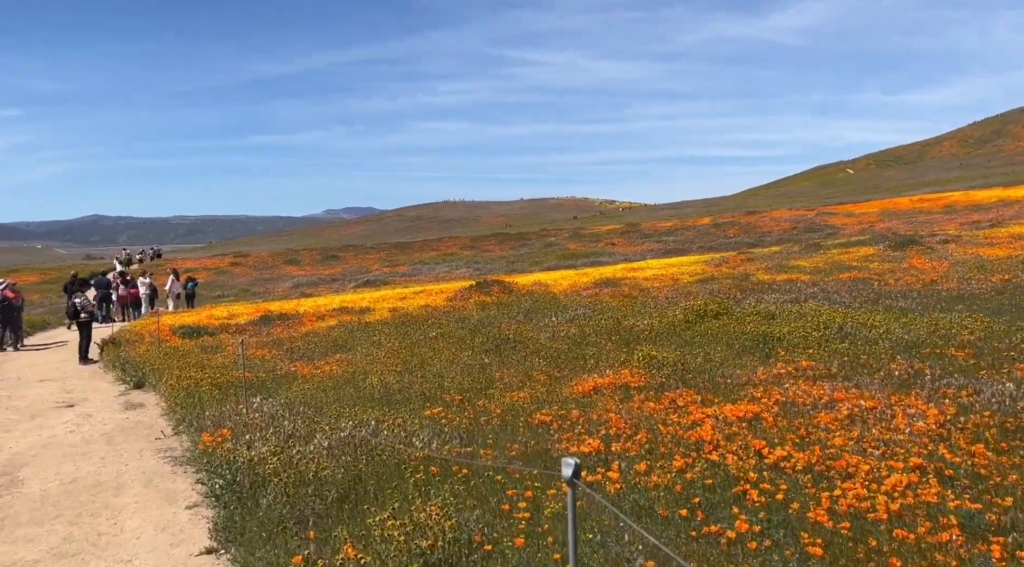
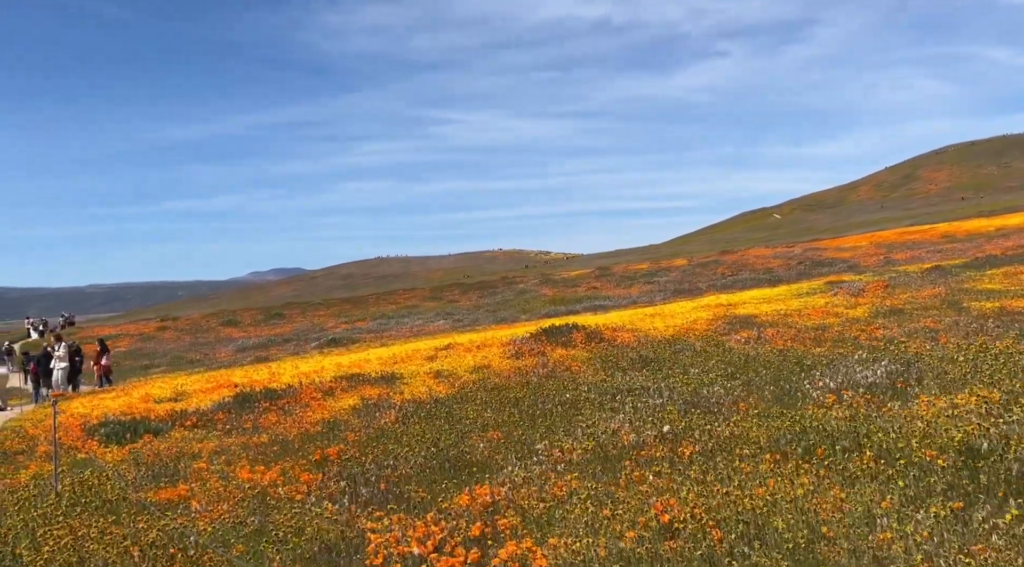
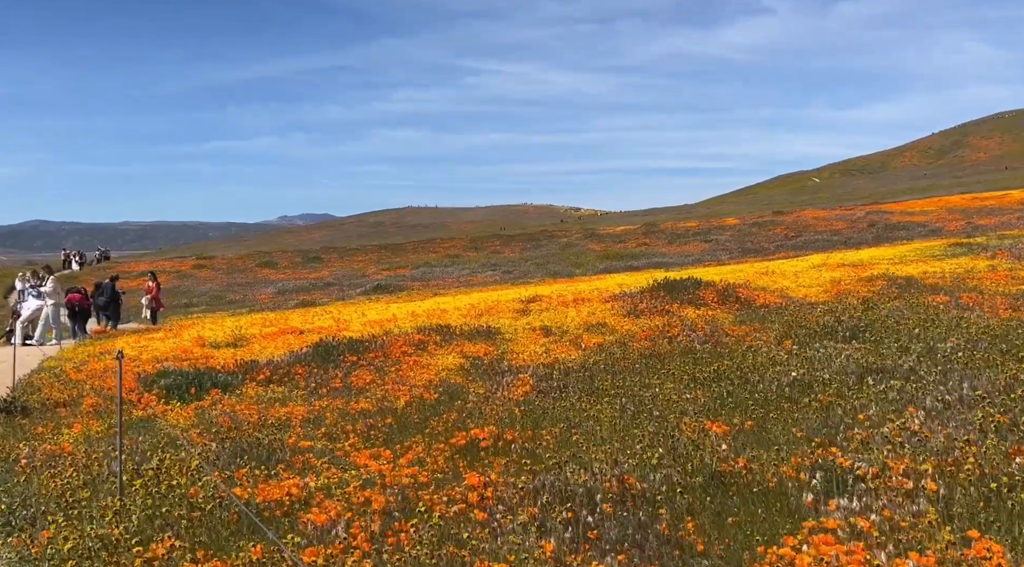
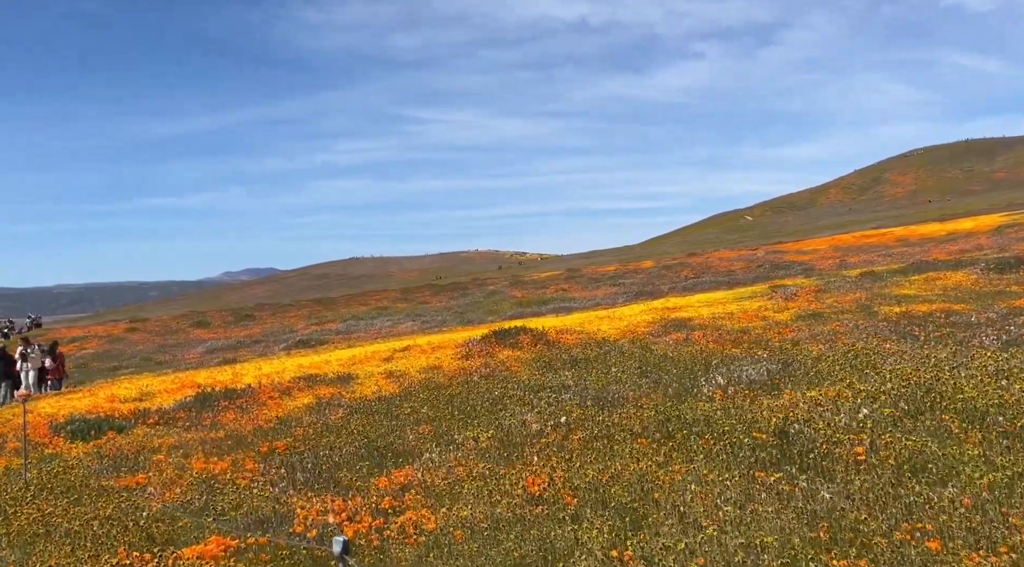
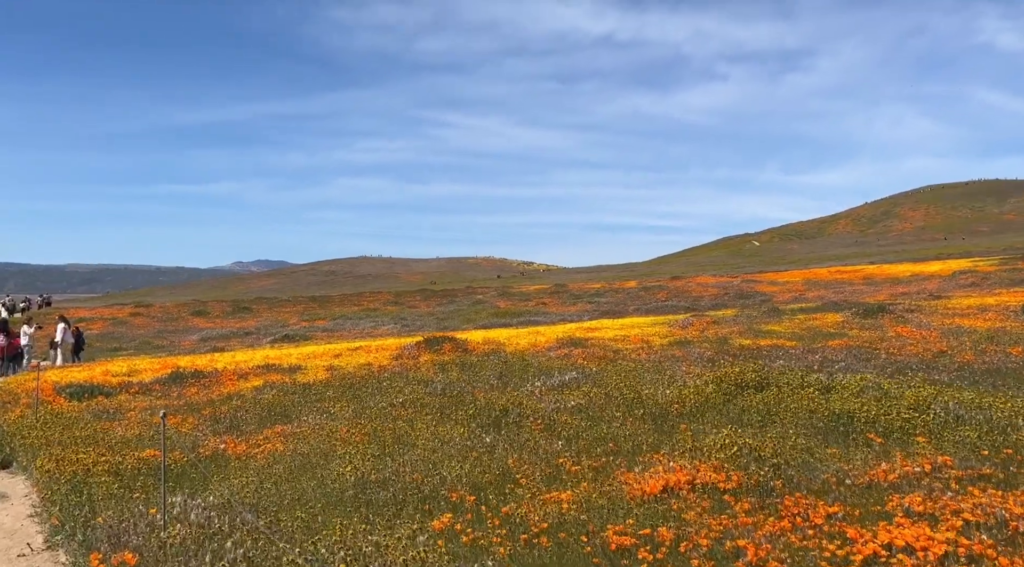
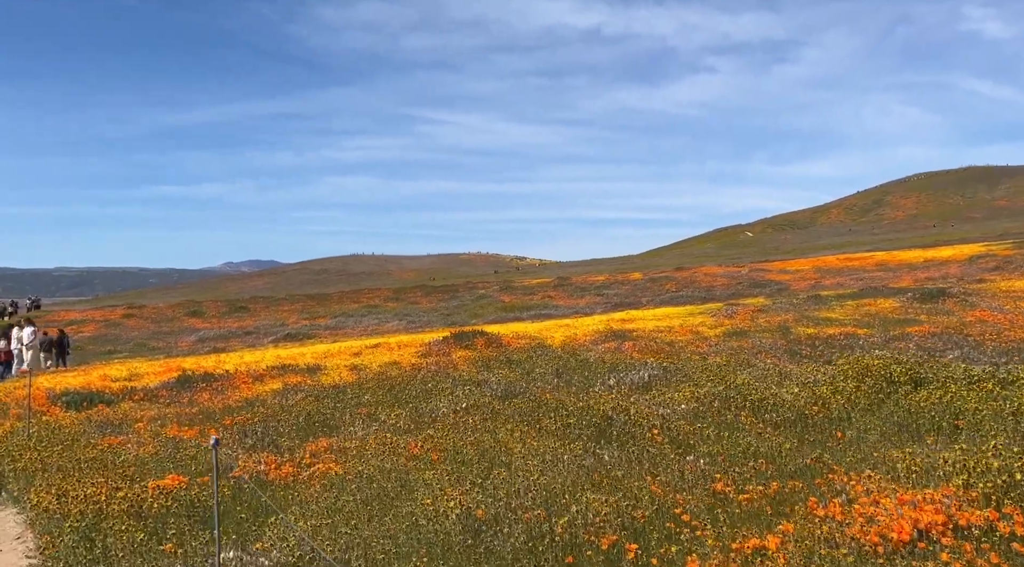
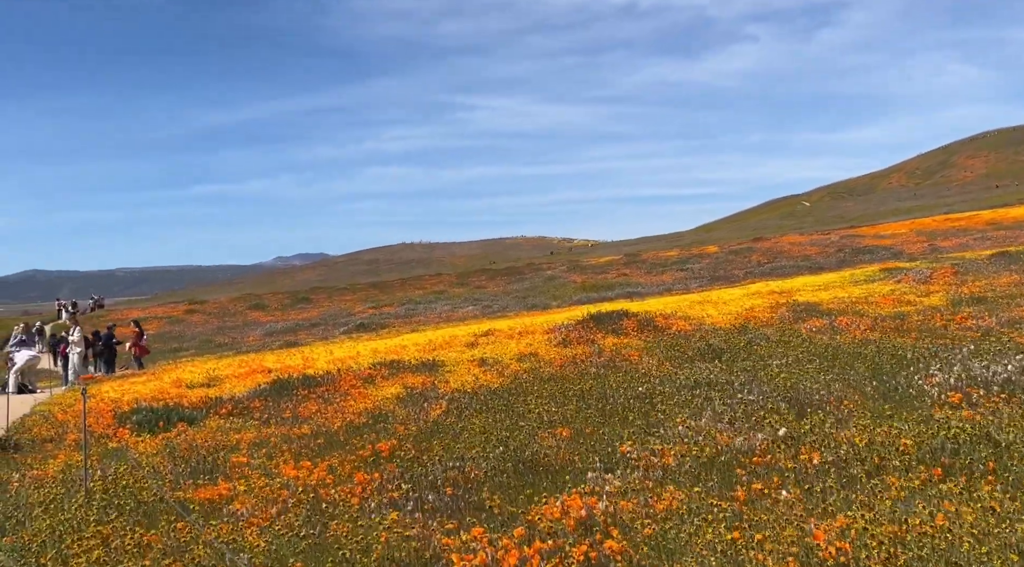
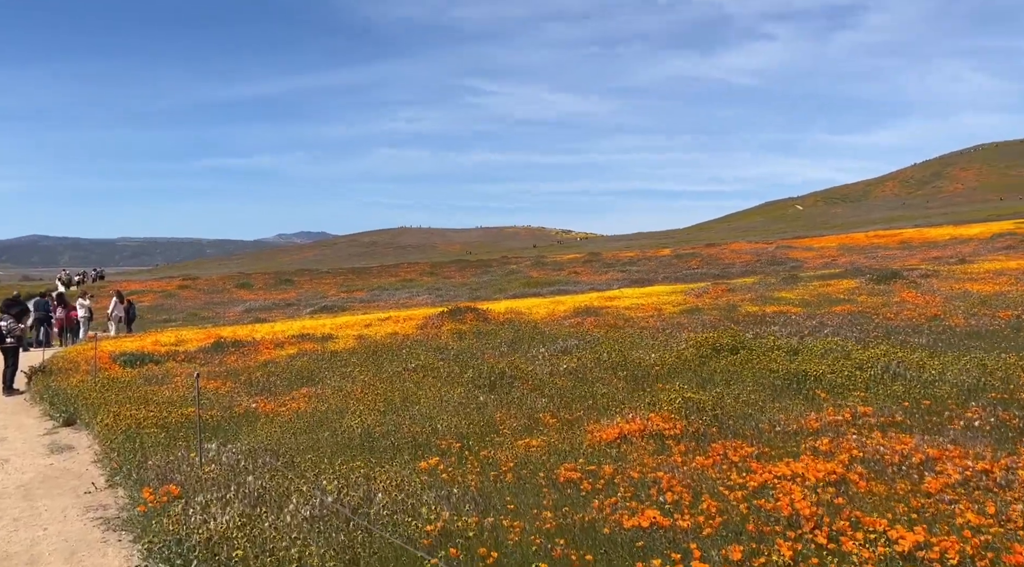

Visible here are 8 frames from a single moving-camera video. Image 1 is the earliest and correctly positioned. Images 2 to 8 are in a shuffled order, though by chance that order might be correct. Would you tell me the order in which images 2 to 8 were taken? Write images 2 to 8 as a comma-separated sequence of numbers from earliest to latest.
8, 5, 6, 4, 2, 7, 3
